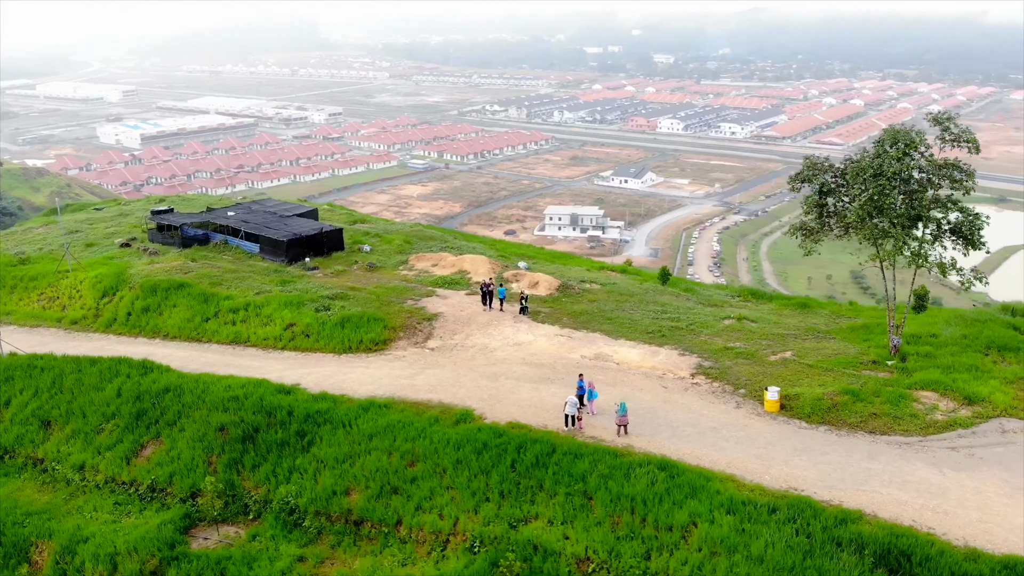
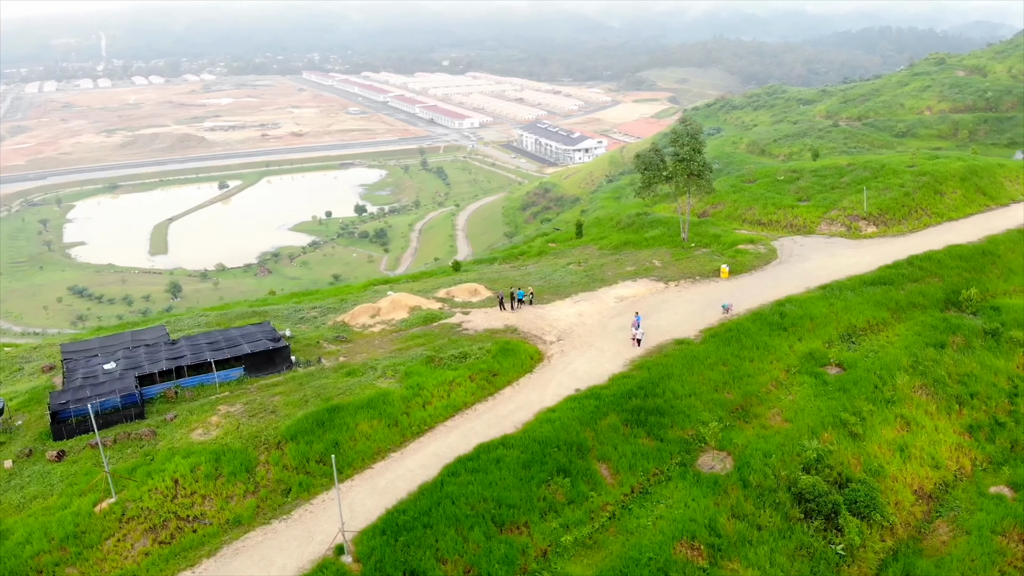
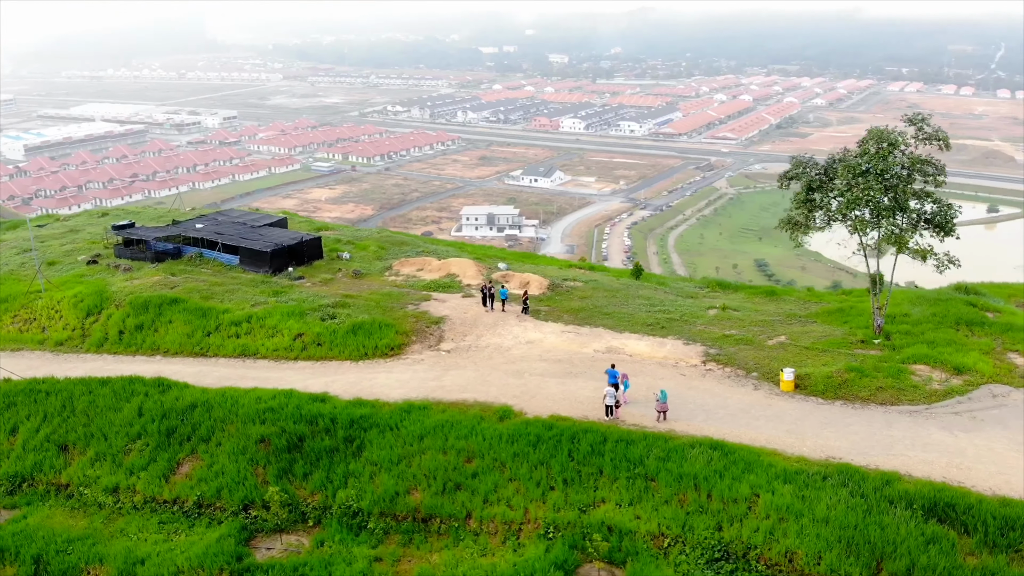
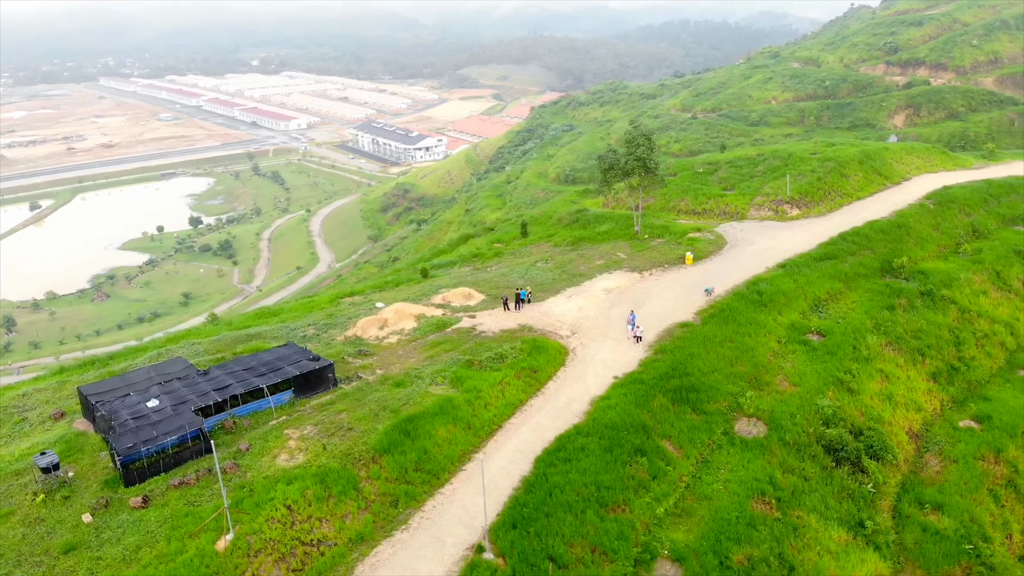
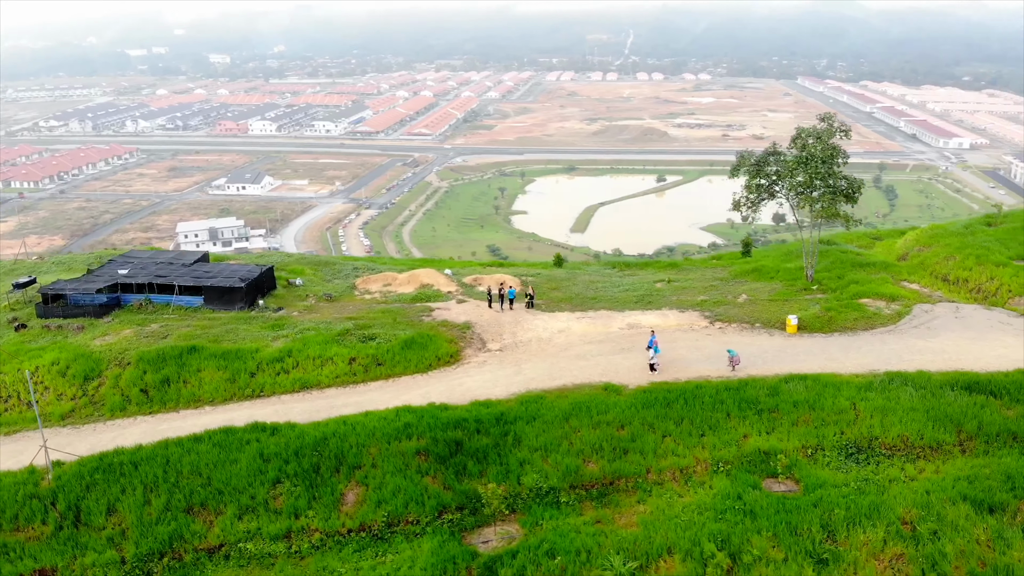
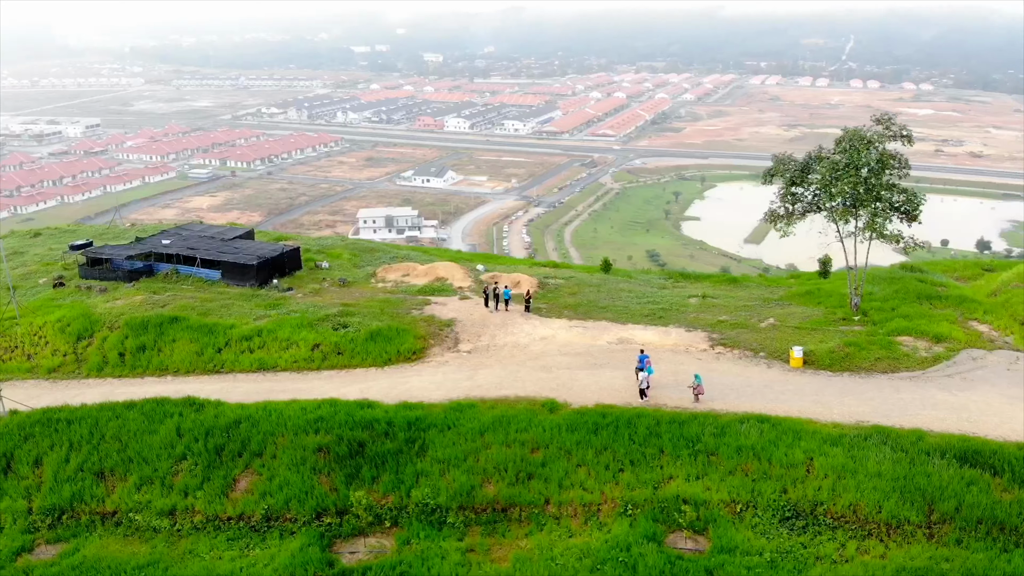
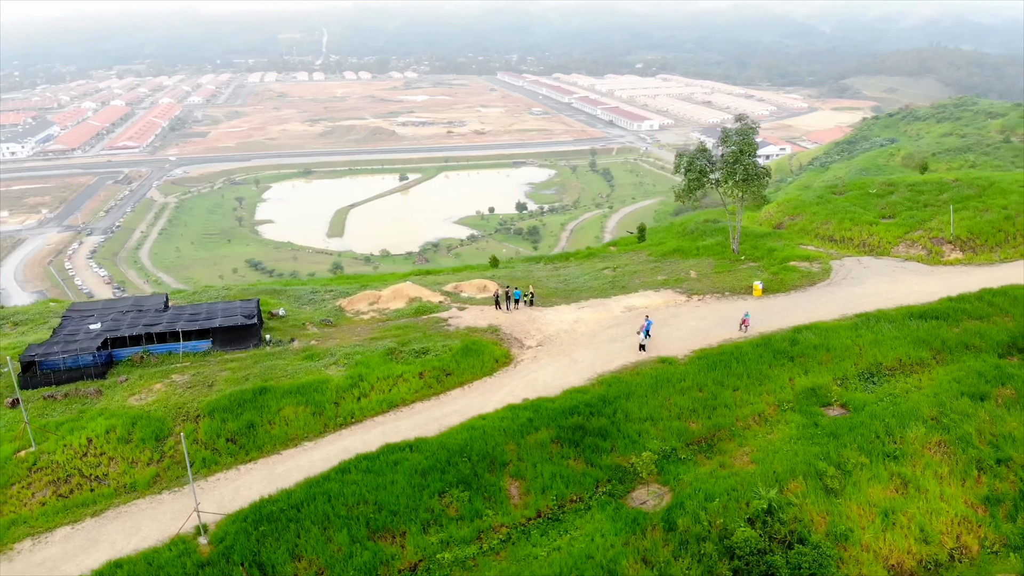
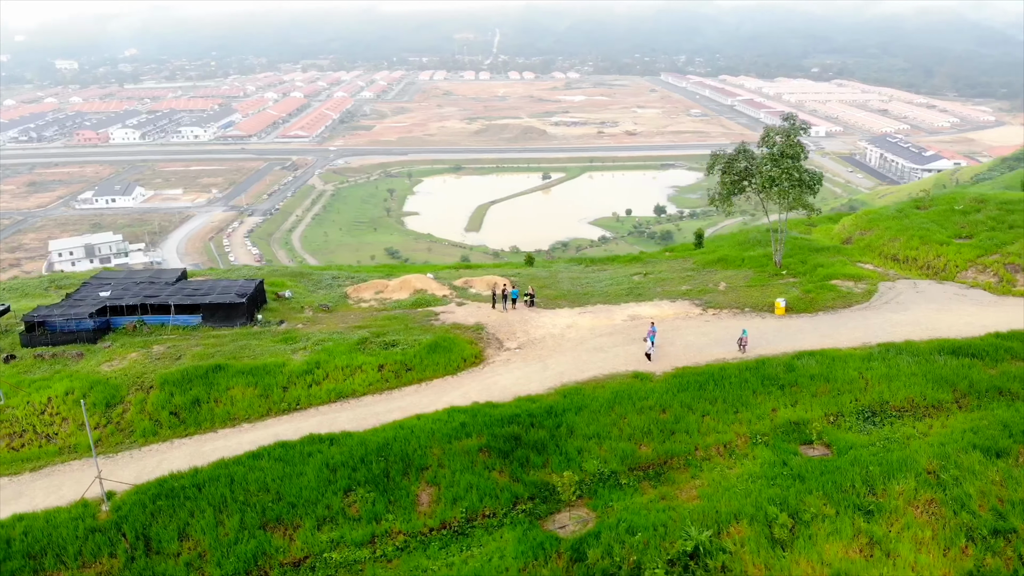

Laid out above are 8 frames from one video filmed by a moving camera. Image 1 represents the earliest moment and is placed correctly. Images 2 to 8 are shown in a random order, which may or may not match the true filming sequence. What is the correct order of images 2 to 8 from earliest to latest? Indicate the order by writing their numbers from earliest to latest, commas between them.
3, 6, 5, 8, 7, 2, 4
